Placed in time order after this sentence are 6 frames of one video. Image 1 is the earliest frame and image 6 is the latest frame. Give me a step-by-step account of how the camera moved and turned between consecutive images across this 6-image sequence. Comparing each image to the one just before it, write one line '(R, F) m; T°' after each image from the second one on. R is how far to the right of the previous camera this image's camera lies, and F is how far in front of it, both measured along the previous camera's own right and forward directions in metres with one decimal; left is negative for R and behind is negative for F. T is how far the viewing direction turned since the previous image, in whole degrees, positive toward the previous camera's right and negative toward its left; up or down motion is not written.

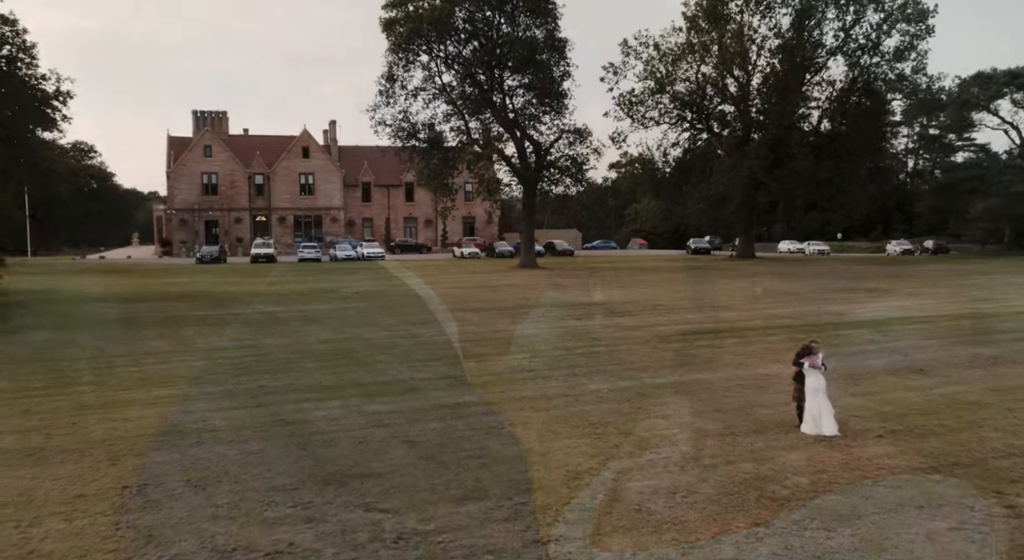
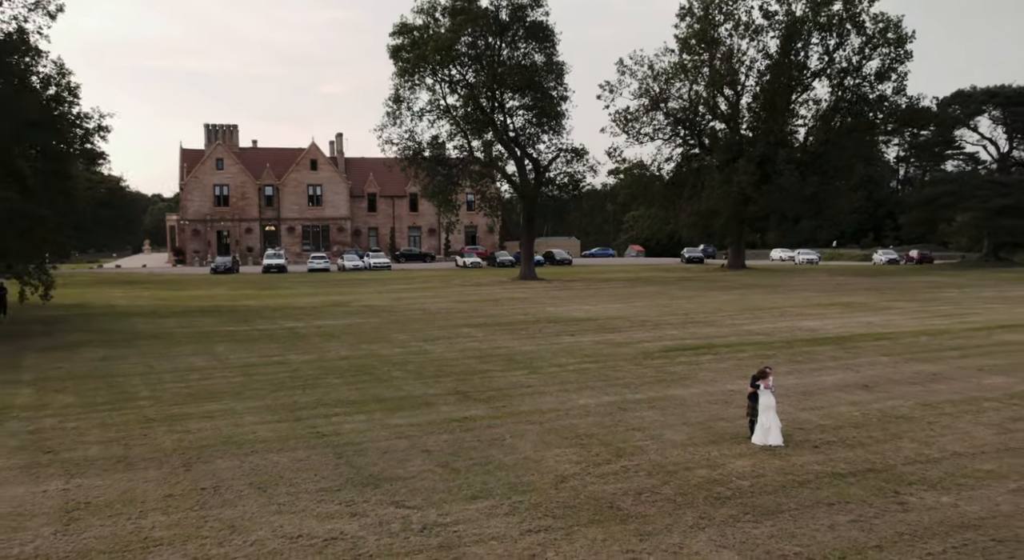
(0.0, -1.8) m; 0°
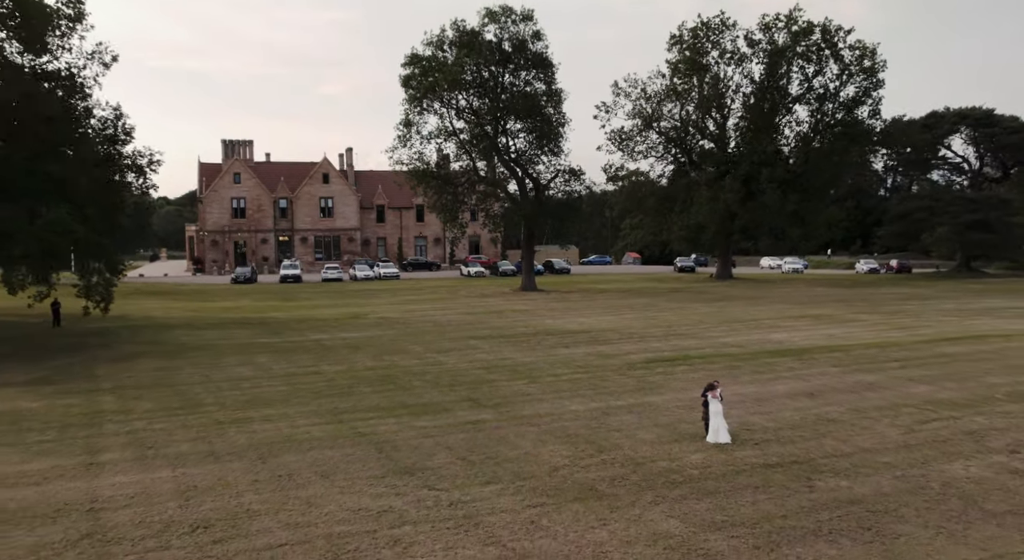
(0.0, -2.7) m; 0°
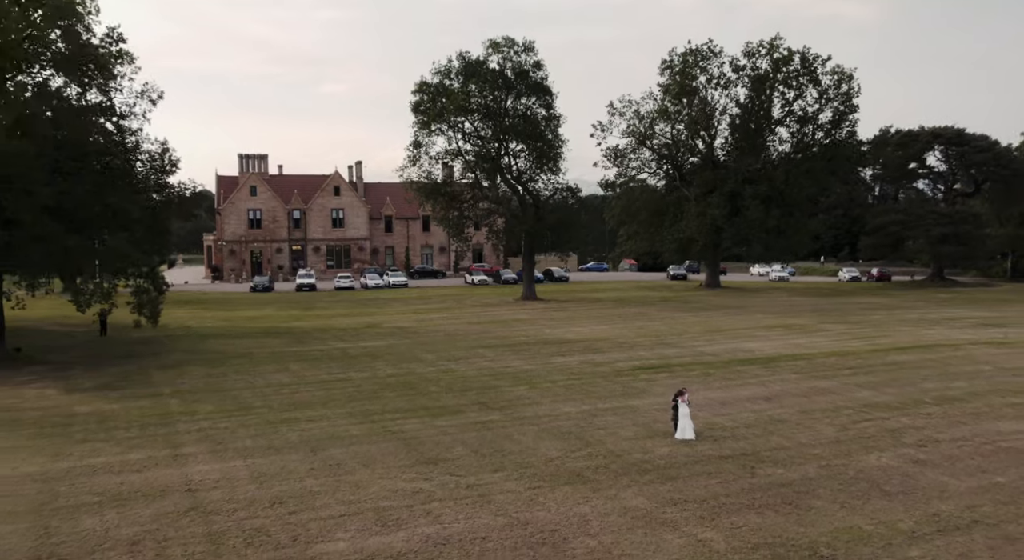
(-0.1, -2.9) m; 0°
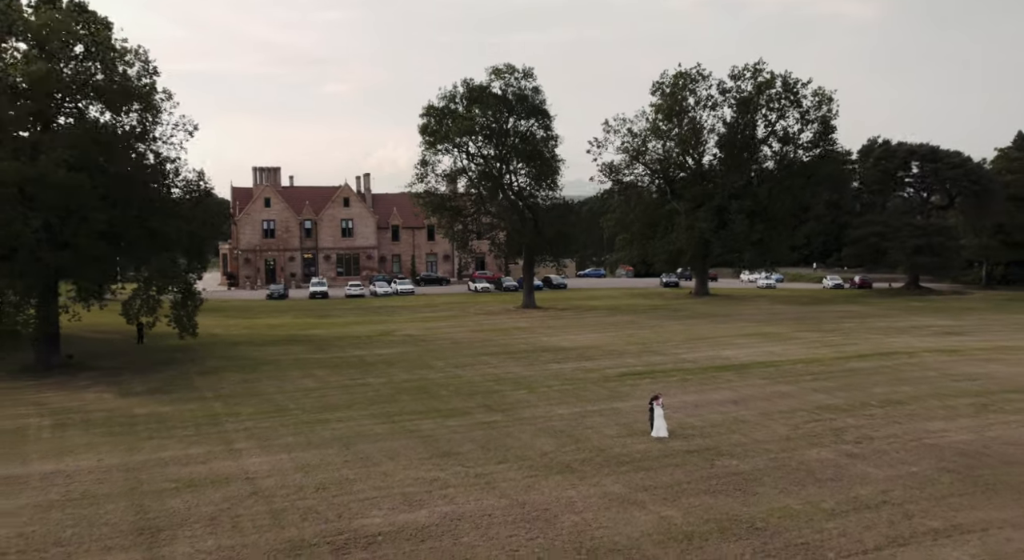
(0.0, -2.9) m; 0°
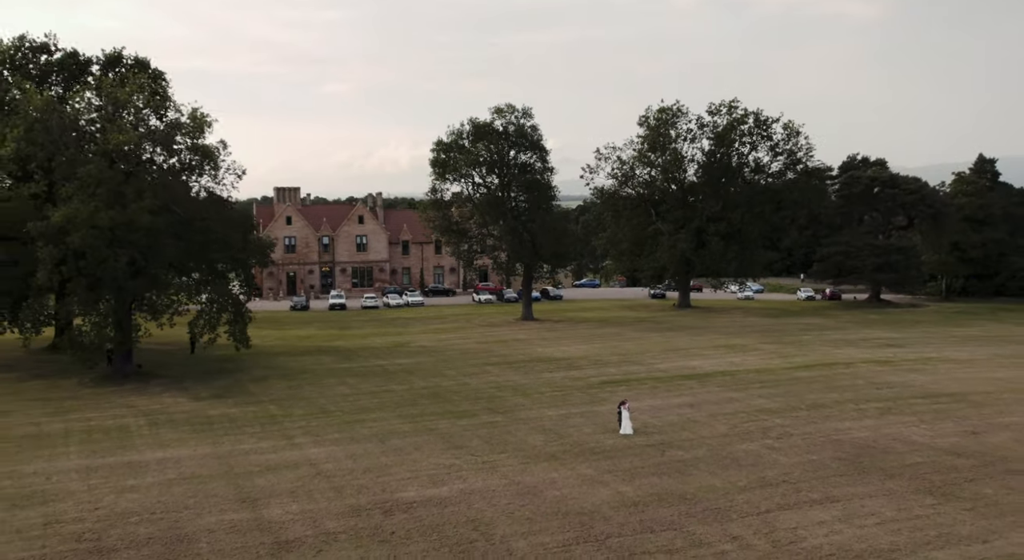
(+0.1, -5.2) m; 0°
